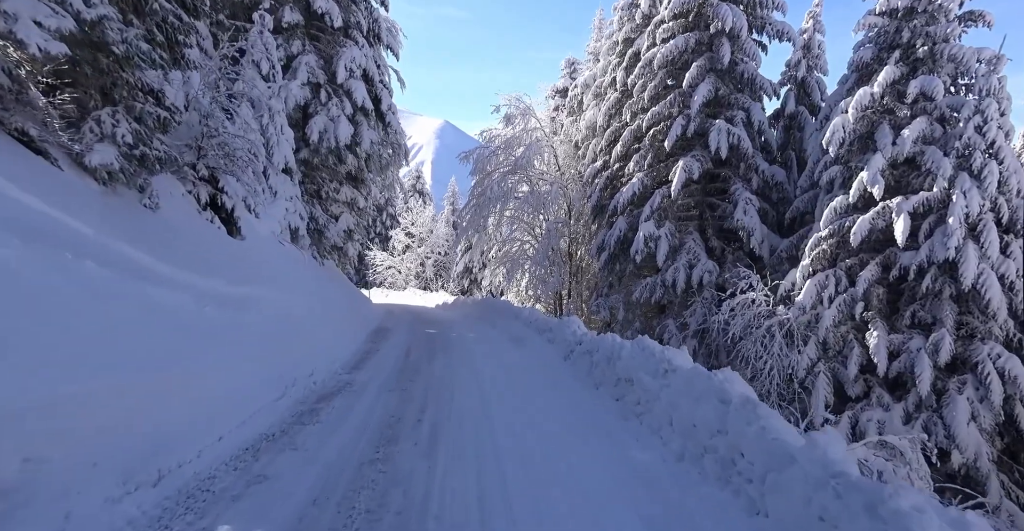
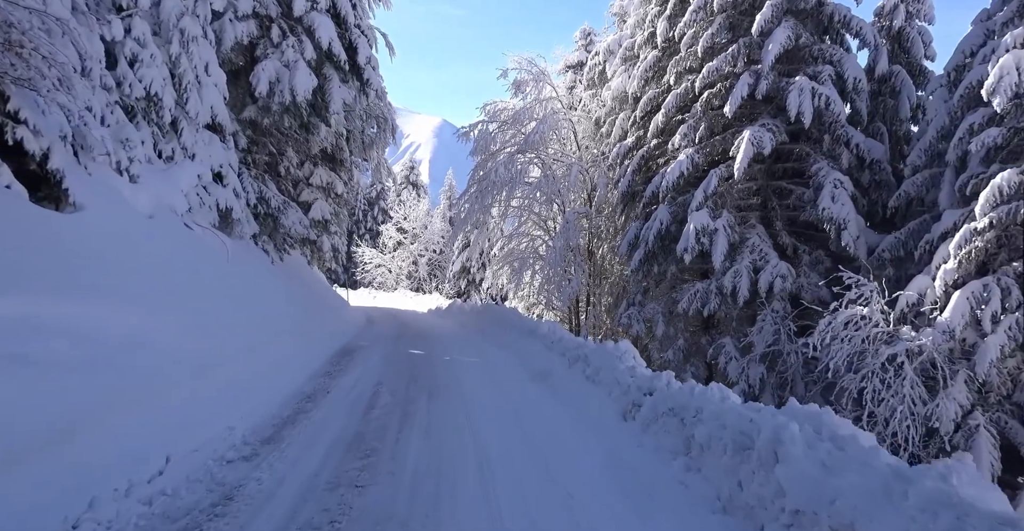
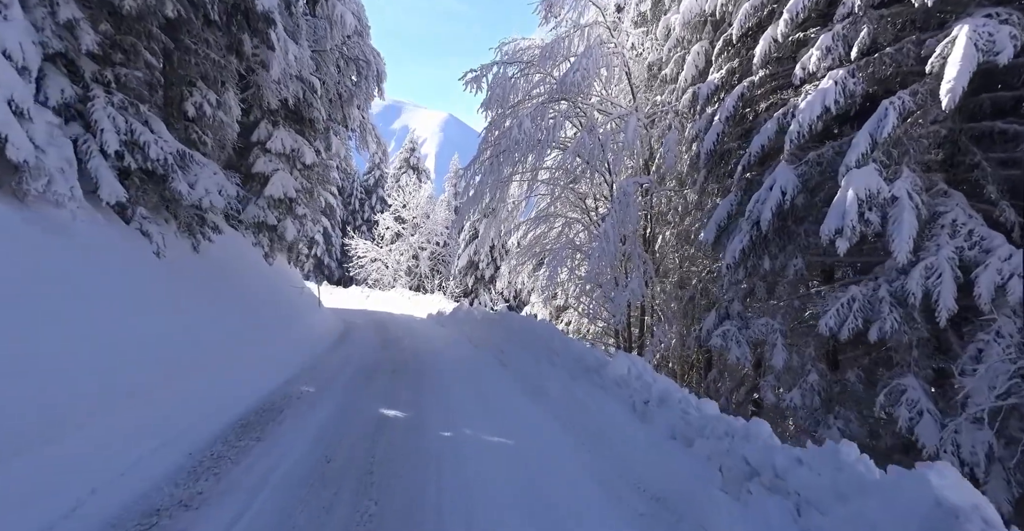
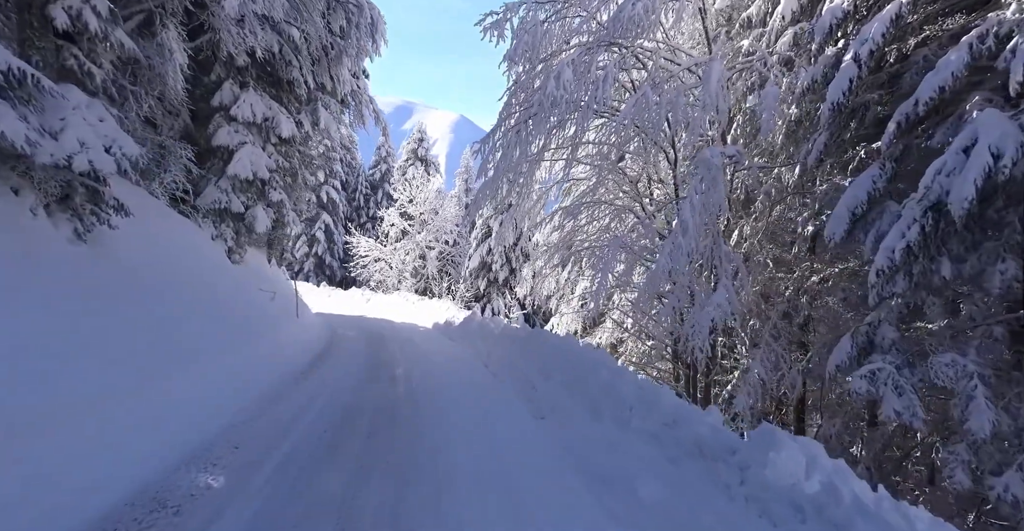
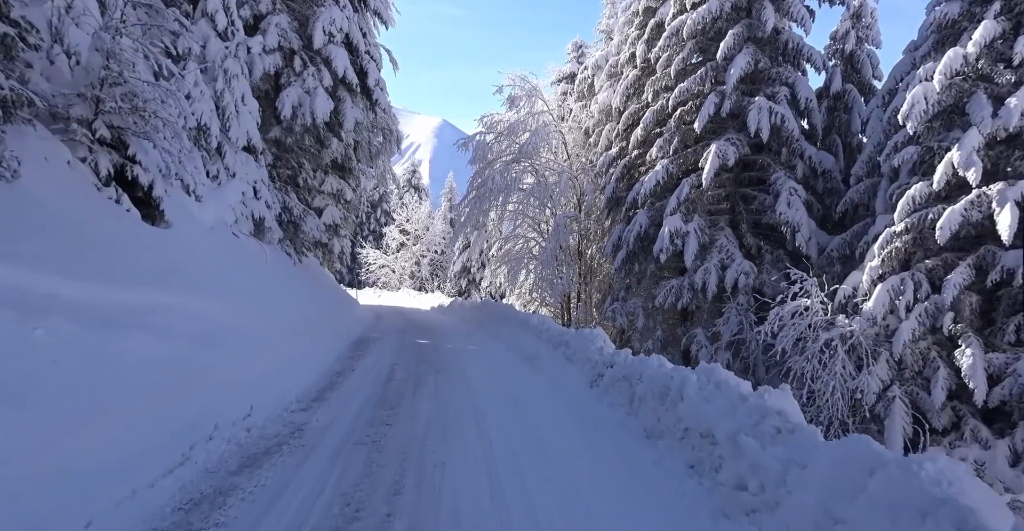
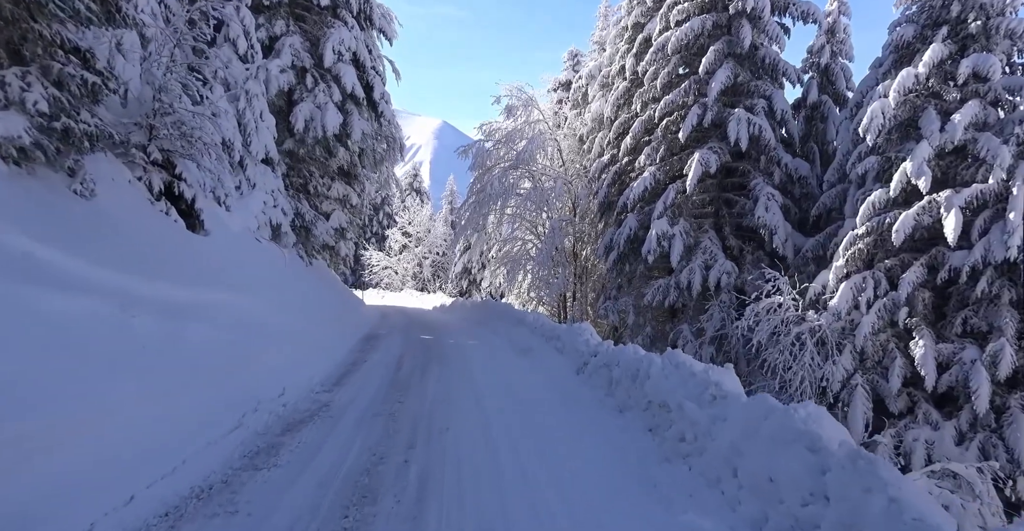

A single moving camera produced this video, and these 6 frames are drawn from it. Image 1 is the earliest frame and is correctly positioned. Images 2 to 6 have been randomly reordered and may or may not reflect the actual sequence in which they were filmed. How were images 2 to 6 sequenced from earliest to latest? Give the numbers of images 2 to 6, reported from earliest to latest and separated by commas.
6, 5, 2, 3, 4
